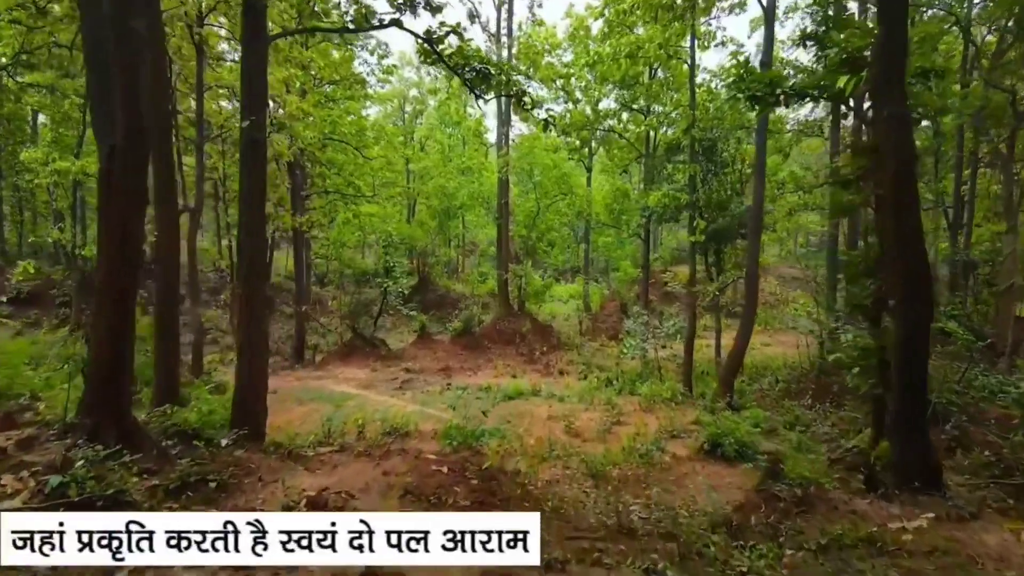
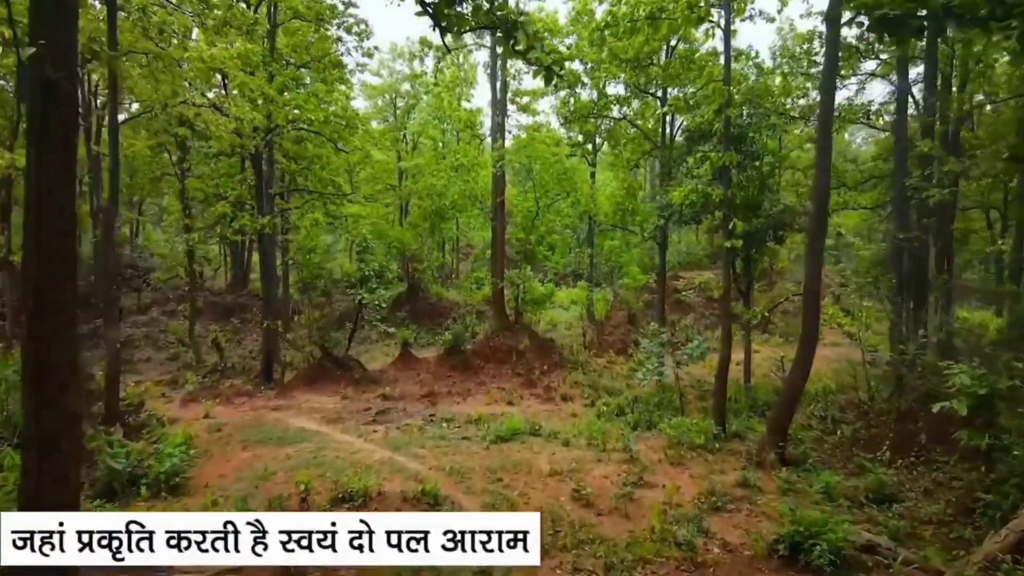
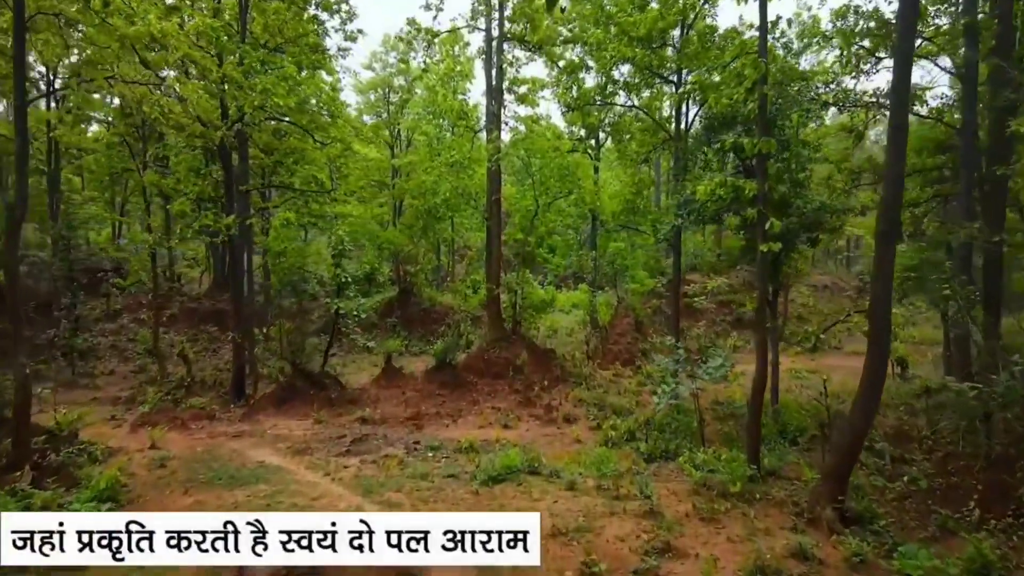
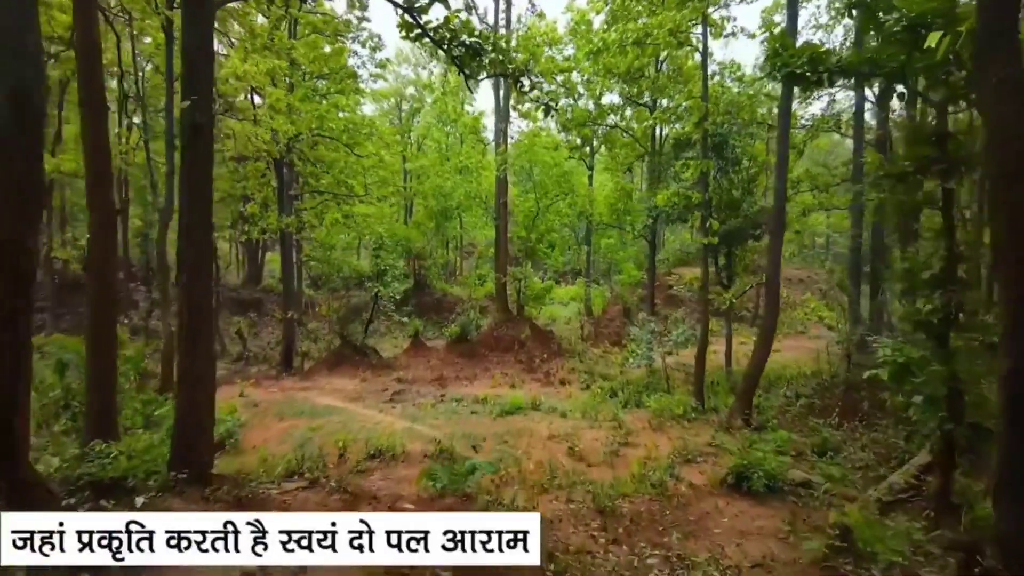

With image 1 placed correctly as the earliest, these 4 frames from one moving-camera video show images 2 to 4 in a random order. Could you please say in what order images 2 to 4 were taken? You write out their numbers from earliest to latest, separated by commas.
4, 2, 3
